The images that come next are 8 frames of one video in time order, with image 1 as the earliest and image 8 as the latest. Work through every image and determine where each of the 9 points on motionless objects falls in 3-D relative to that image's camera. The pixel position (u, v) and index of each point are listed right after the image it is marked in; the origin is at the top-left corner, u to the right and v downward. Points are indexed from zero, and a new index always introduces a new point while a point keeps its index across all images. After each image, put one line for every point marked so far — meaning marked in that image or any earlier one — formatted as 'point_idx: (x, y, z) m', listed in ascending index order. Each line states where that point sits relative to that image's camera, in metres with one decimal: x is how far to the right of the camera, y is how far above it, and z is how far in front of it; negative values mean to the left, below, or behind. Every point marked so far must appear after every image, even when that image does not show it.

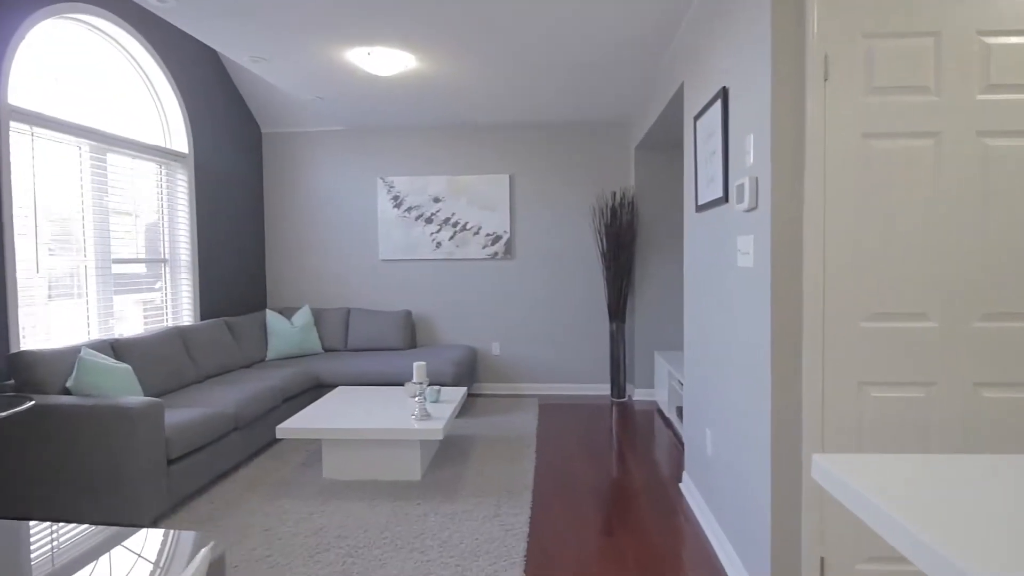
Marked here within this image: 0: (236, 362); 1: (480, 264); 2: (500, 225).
0: (-2.2, -0.6, +4.3) m
1: (-0.3, +0.2, +5.2) m
2: (-0.1, +0.6, +5.1) m
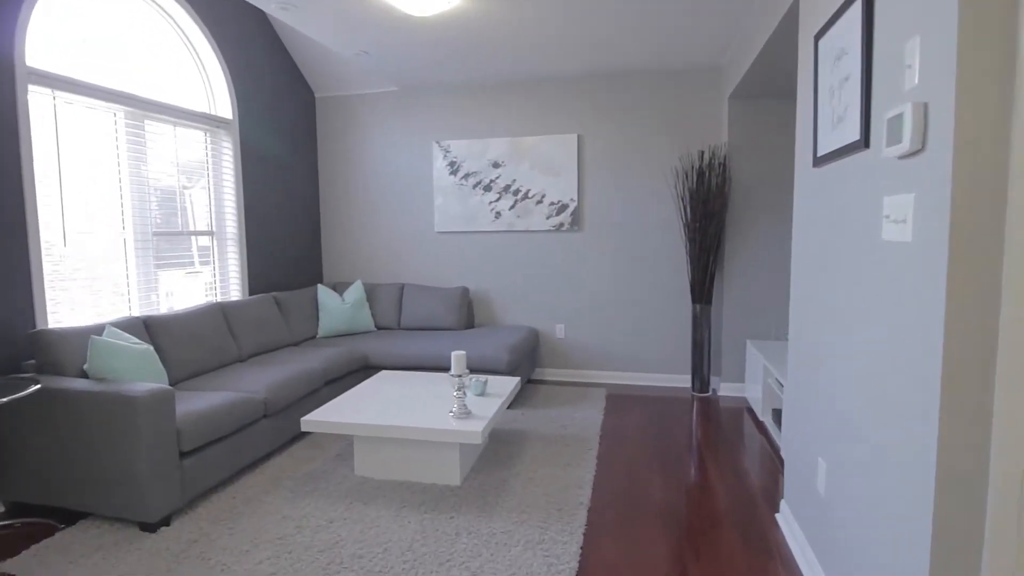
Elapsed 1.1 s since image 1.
0: (-1.7, -0.4, +4.1) m
1: (+0.3, +0.4, +4.7) m
2: (+0.5, +0.8, +4.6) m
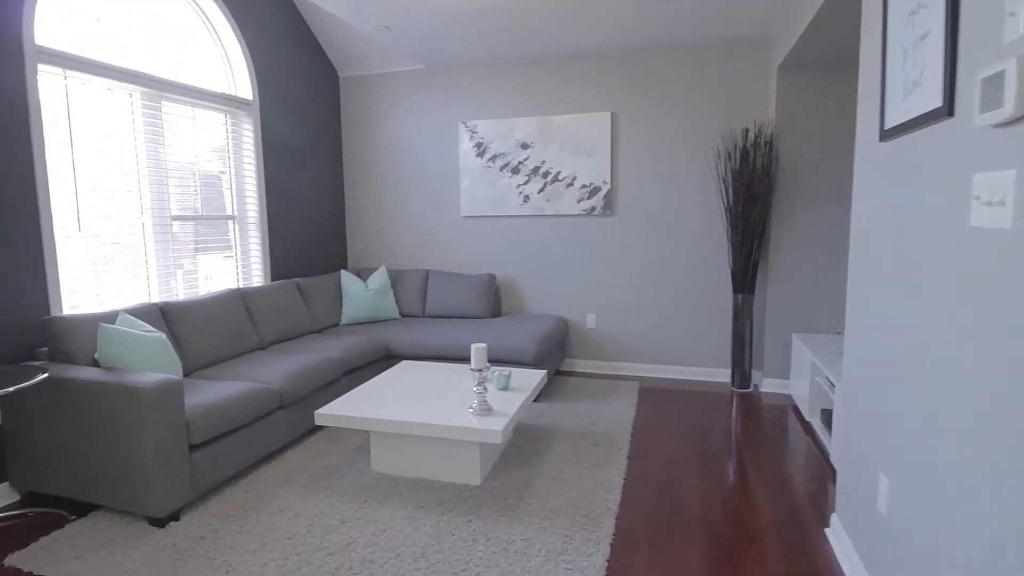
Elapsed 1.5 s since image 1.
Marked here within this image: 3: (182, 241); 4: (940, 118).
0: (-1.5, -0.3, +4.0) m
1: (+0.5, +0.5, +4.4) m
2: (+0.7, +0.9, +4.3) m
3: (-2.1, +0.3, +3.5) m
4: (+1.1, +0.5, +1.5) m
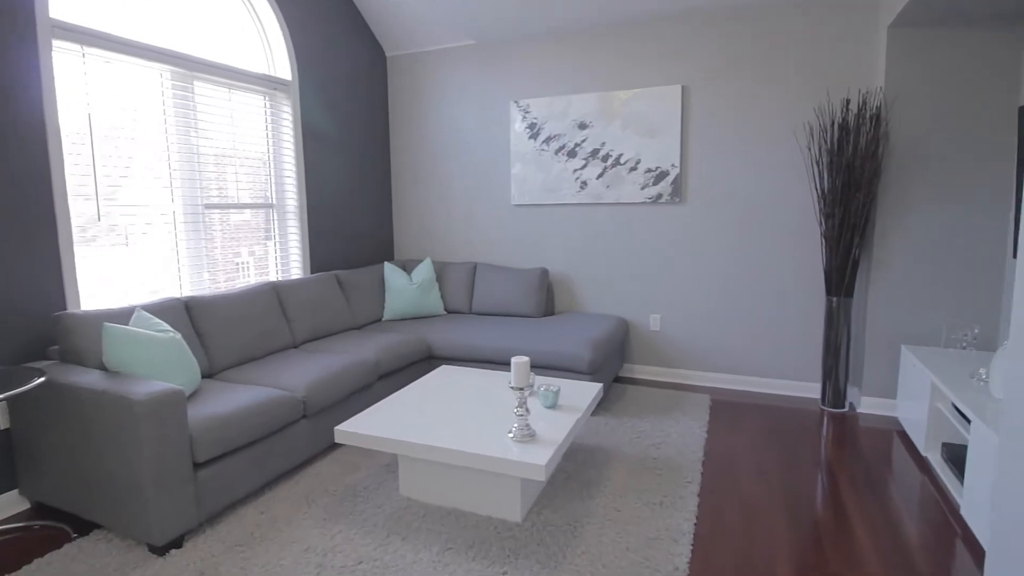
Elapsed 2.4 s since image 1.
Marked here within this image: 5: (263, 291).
0: (-1.1, -0.2, +3.8) m
1: (+0.9, +0.6, +3.9) m
2: (+1.1, +0.9, +3.8) m
3: (-1.8, +0.3, +3.3) m
4: (+1.2, +0.4, +0.9) m
5: (-1.5, 0.0, +3.2) m
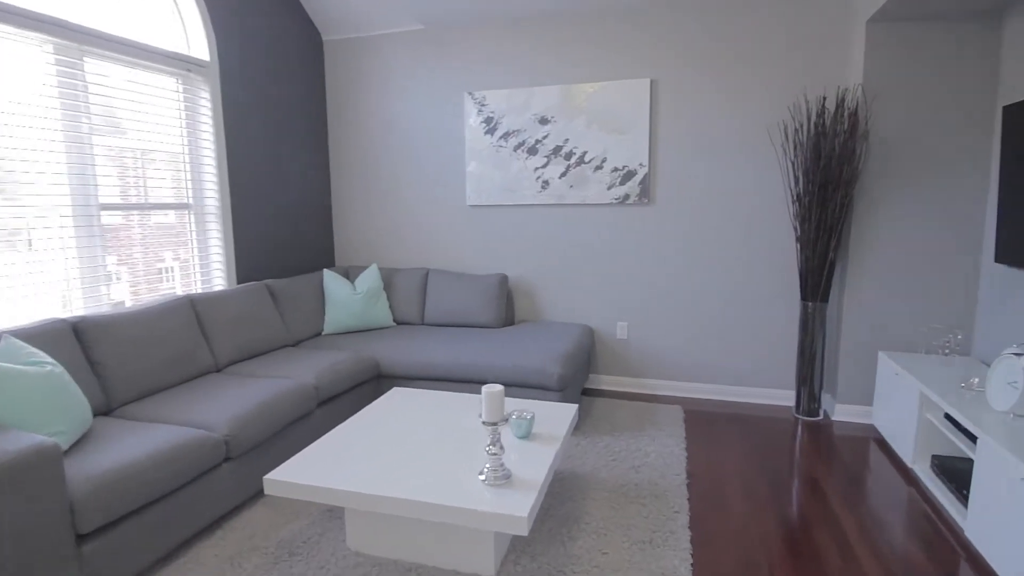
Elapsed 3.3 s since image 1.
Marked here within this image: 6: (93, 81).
0: (-1.4, -0.3, +3.3) m
1: (+0.6, +0.5, +3.7) m
2: (+0.8, +0.9, +3.6) m
3: (-2.0, +0.3, +2.8) m
4: (+1.2, +0.4, +0.7) m
5: (-1.7, -0.1, +2.8) m
6: (-2.0, +1.0, +2.7) m
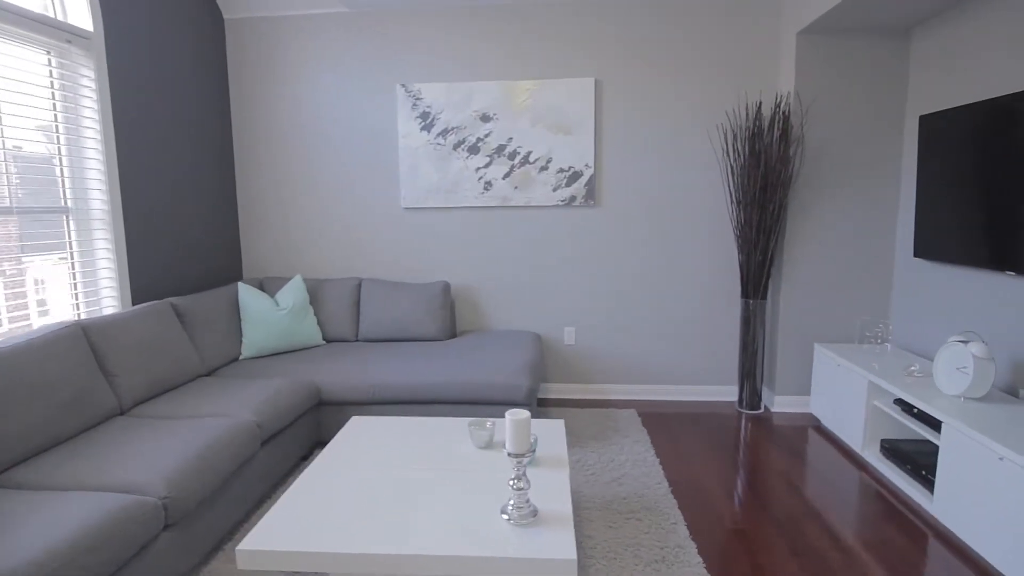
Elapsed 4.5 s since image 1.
0: (-1.6, -0.4, +2.8) m
1: (+0.2, +0.5, +3.6) m
2: (+0.4, +0.8, +3.5) m
3: (-2.1, +0.2, +2.2) m
4: (+1.5, +0.4, +0.8) m
5: (-1.8, -0.2, +2.2) m
6: (-2.2, +0.9, +2.0) m
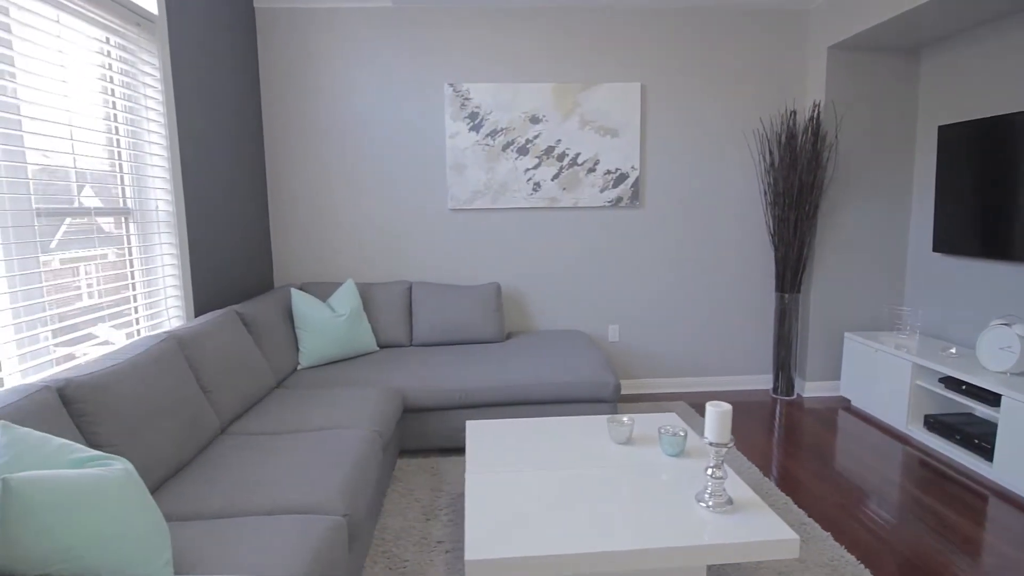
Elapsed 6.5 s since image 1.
0: (-1.1, -0.4, +2.6) m
1: (+0.5, +0.5, +3.6) m
2: (+0.7, +0.8, +3.6) m
3: (-1.6, +0.1, +1.9) m
4: (+2.2, +0.4, +1.1) m
5: (-1.2, -0.2, +2.0) m
6: (-1.6, +0.9, +1.8) m
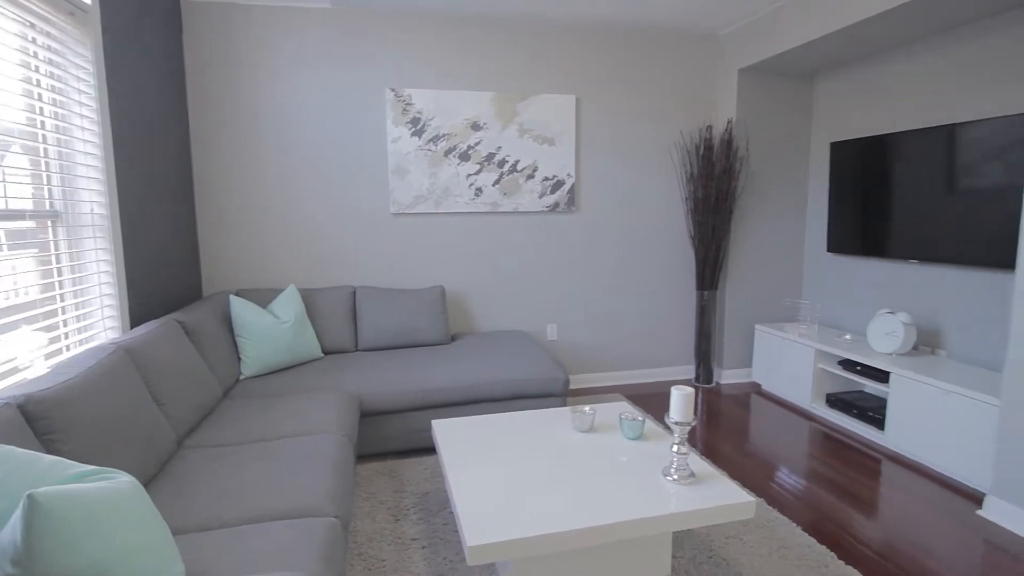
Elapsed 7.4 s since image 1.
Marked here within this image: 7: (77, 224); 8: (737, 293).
0: (-1.3, -0.5, +2.5) m
1: (+0.1, +0.5, +3.8) m
2: (+0.3, +0.8, +3.8) m
3: (-1.7, +0.1, +1.7) m
4: (+2.2, +0.5, +1.5) m
5: (-1.3, -0.3, +1.9) m
6: (-1.7, +0.8, +1.6) m
7: (-1.8, +0.3, +2.2) m
8: (+1.6, 0.0, +4.0) m
